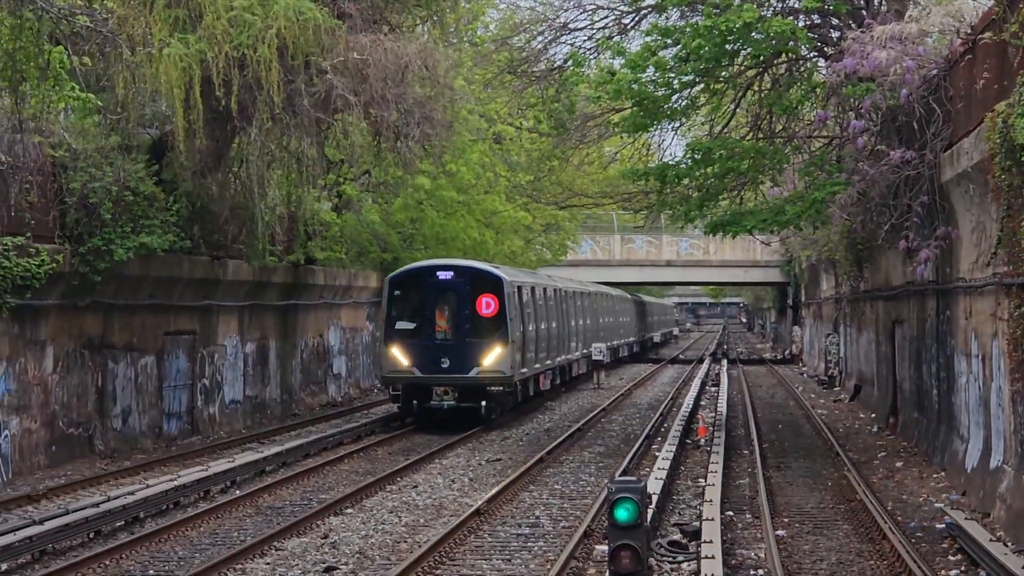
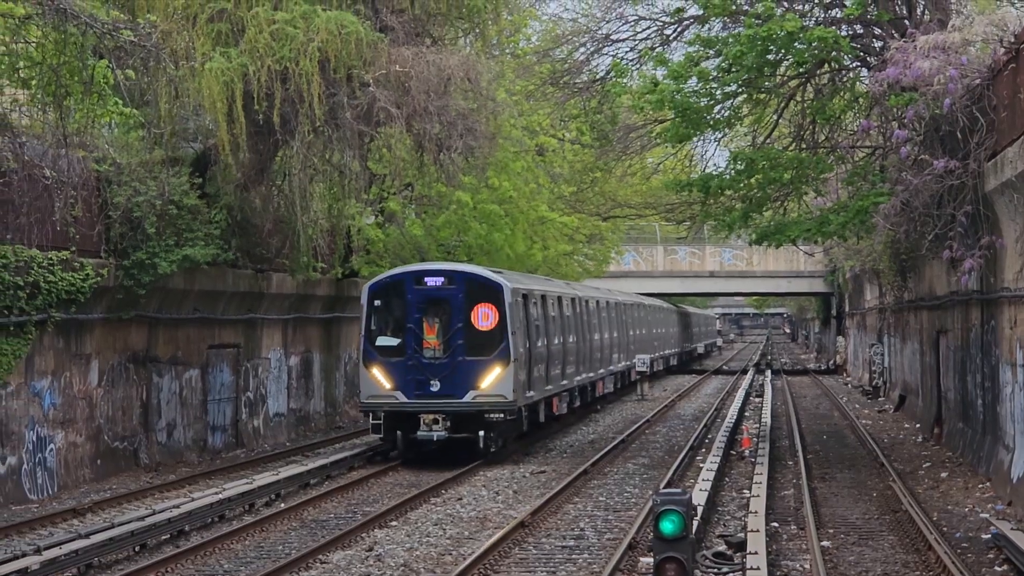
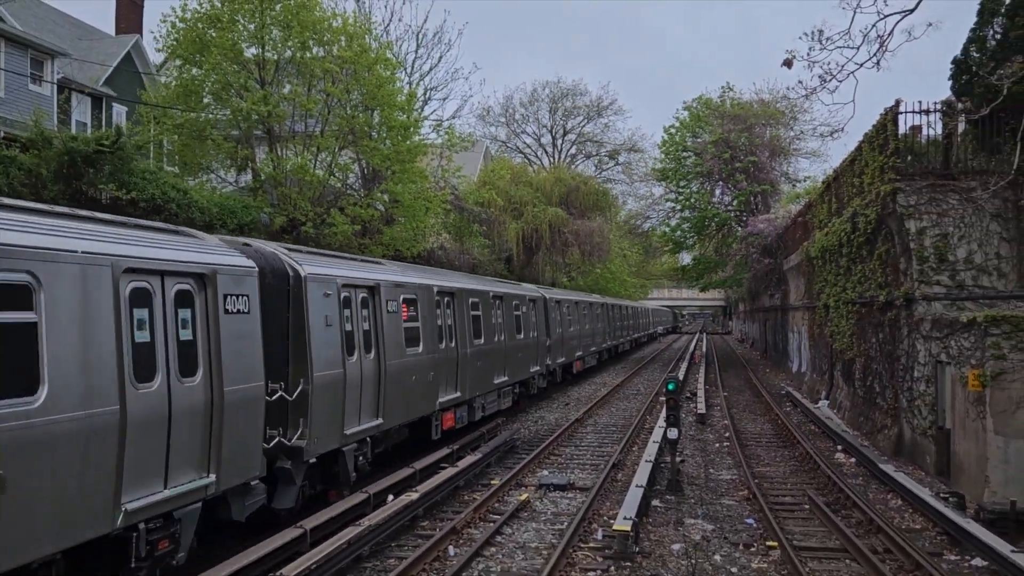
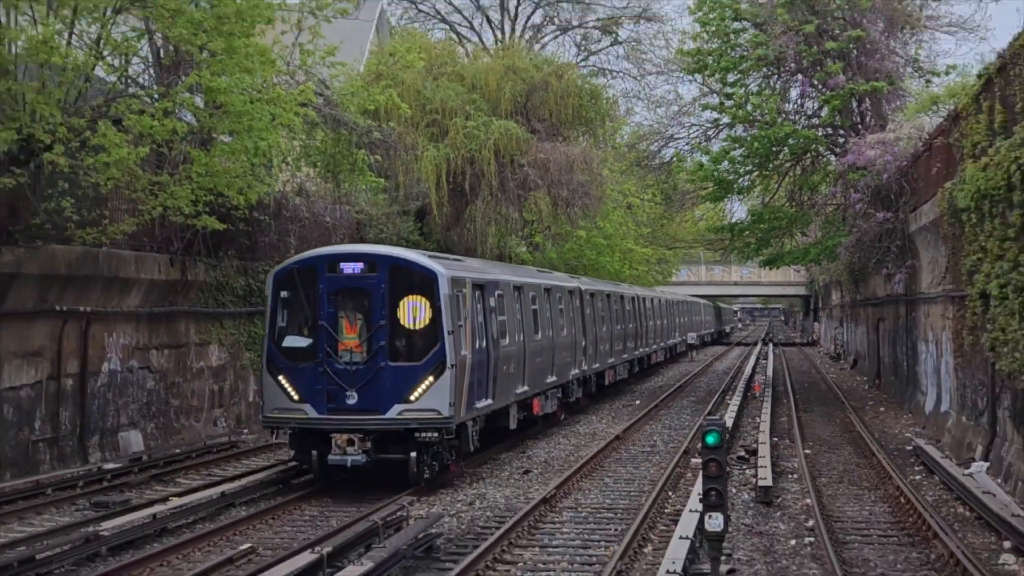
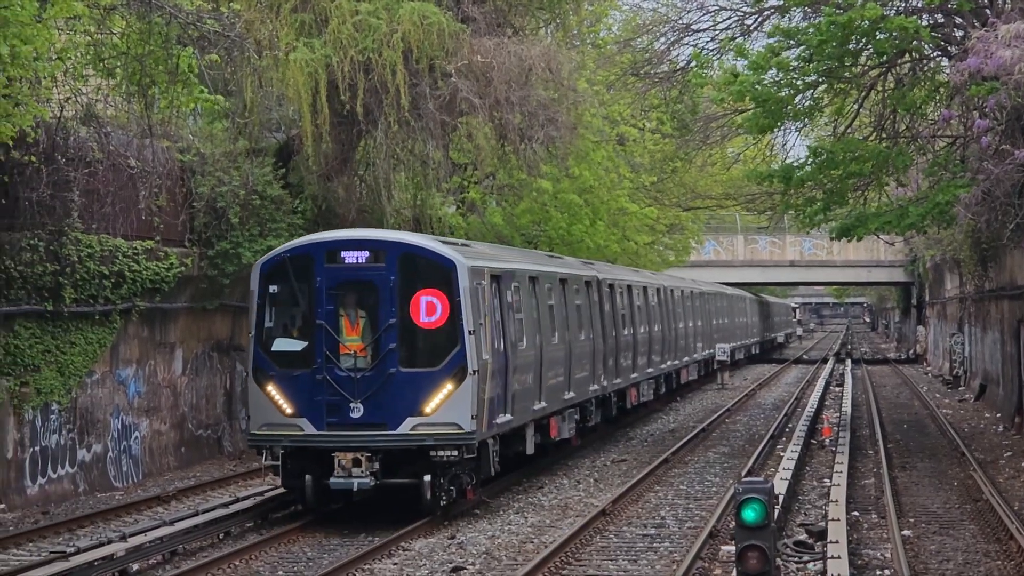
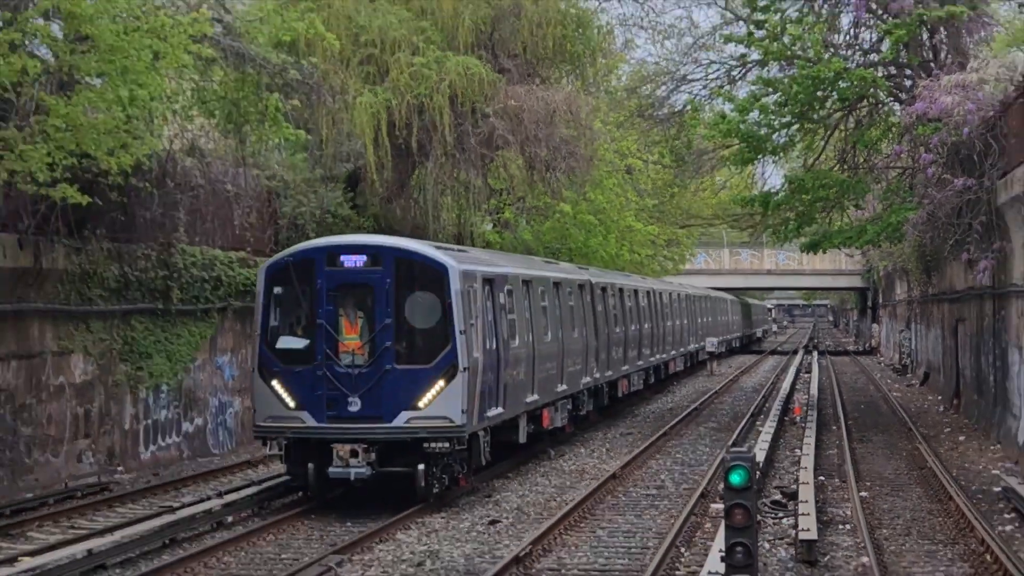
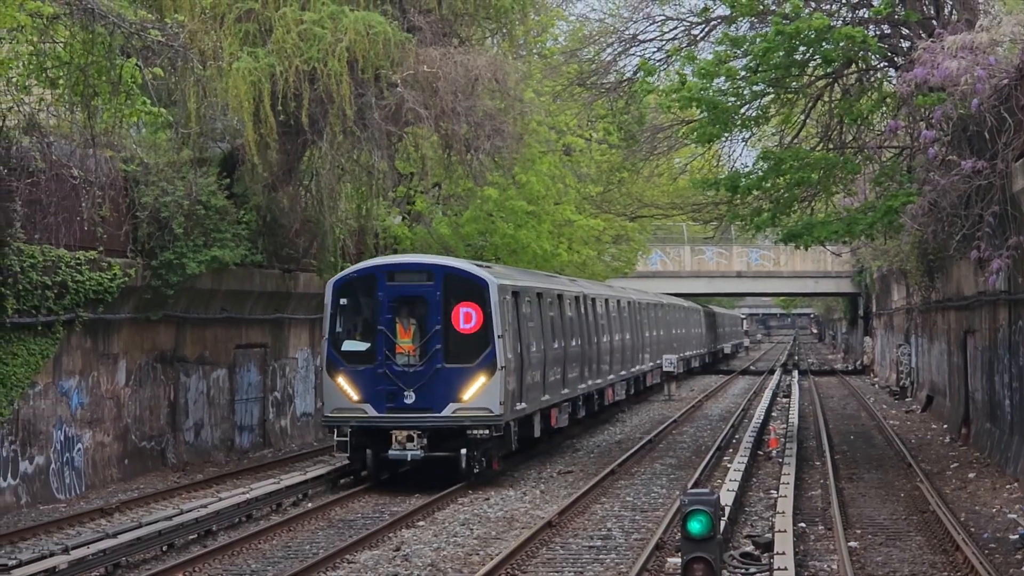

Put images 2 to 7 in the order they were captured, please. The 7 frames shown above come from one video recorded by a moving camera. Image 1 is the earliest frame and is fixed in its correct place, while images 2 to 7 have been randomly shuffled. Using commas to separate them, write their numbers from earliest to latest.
2, 7, 5, 6, 4, 3
